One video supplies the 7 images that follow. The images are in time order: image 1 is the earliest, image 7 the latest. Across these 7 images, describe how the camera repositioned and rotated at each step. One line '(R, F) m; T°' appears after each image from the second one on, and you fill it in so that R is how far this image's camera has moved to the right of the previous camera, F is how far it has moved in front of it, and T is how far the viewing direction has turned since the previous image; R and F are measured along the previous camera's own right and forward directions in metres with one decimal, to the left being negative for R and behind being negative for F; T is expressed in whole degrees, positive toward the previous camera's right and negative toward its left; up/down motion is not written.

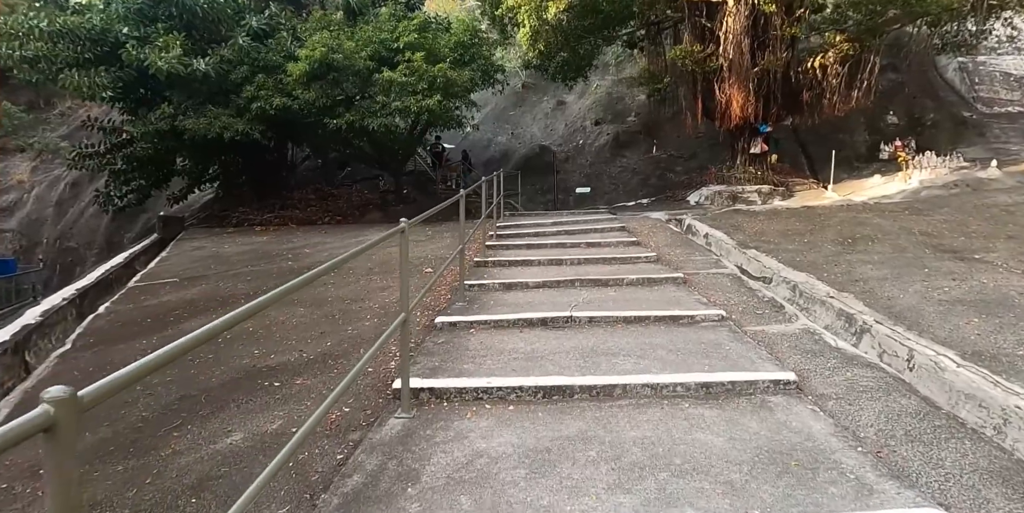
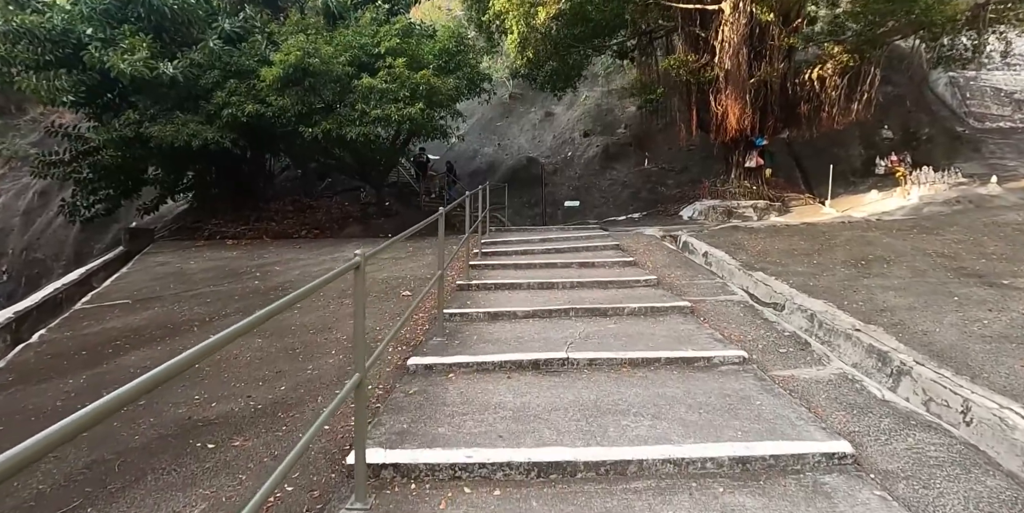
(0.0, +0.6) m; +1°
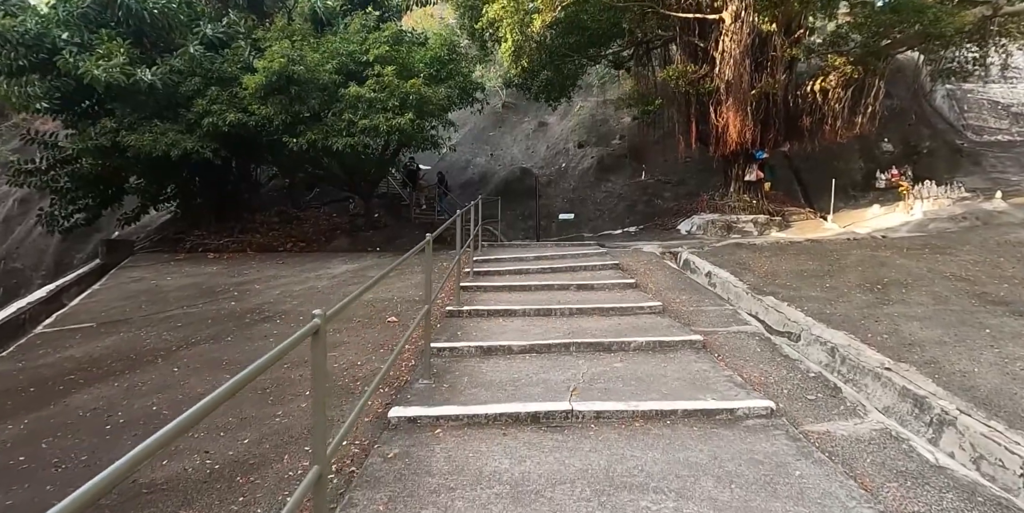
(0.0, +0.4) m; +1°
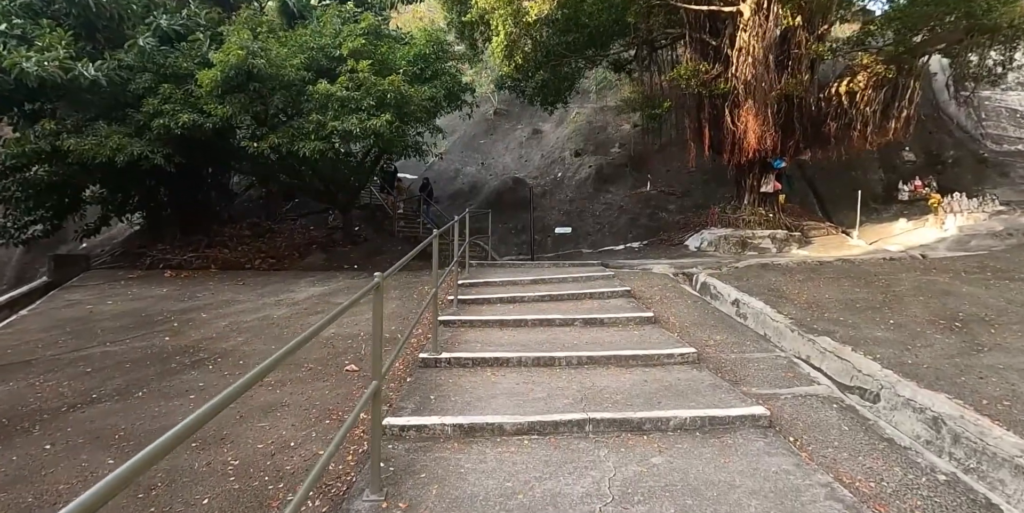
(0.0, +1.2) m; +1°
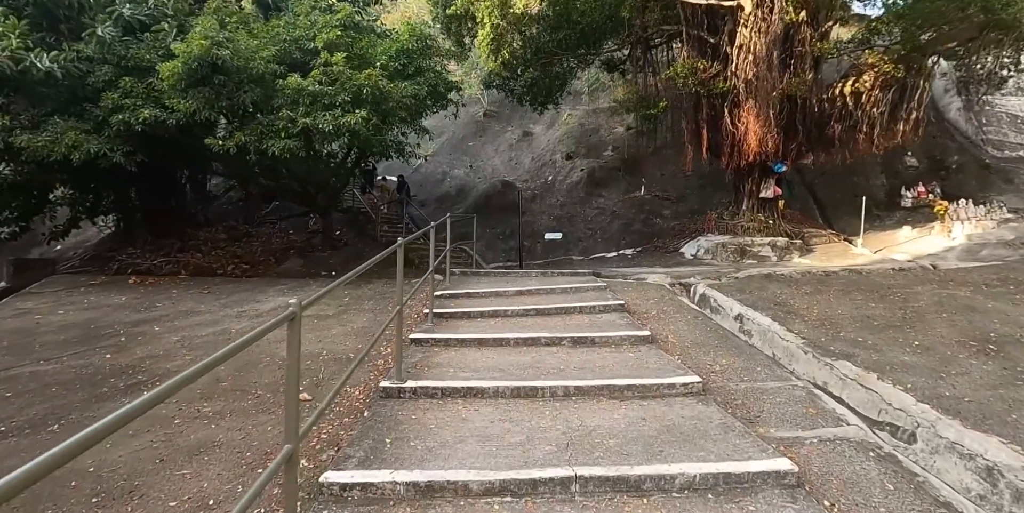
(+0.1, +0.6) m; +1°
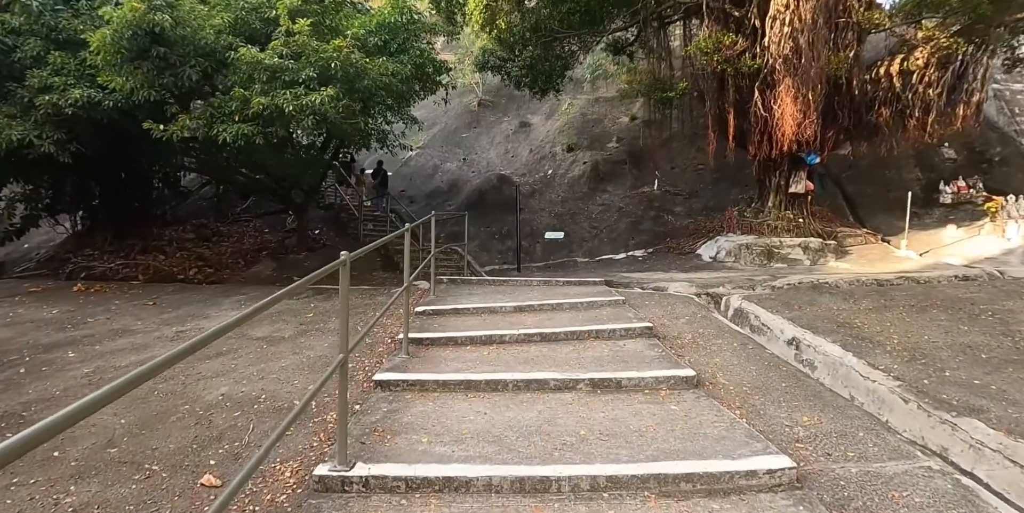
(0.0, +1.2) m; 0°
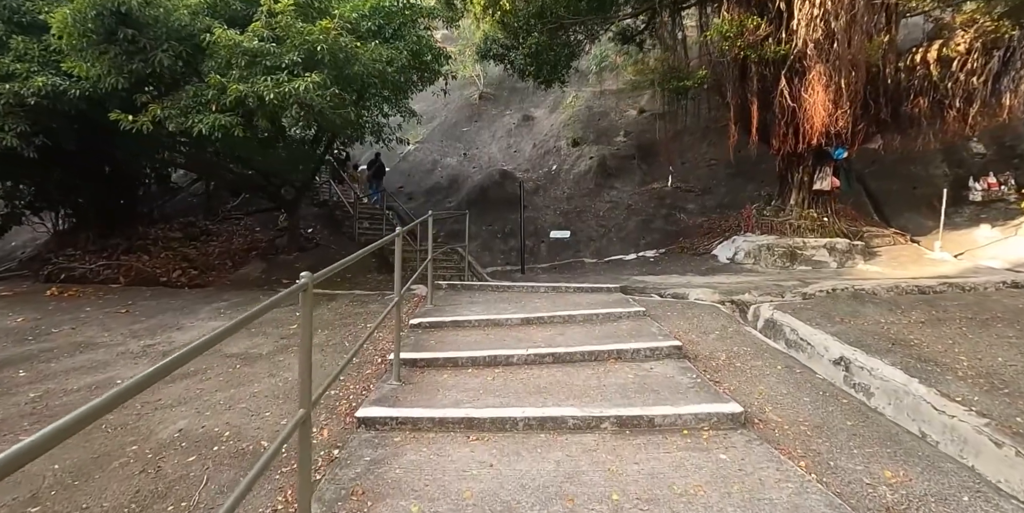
(-0.1, +0.6) m; 0°
